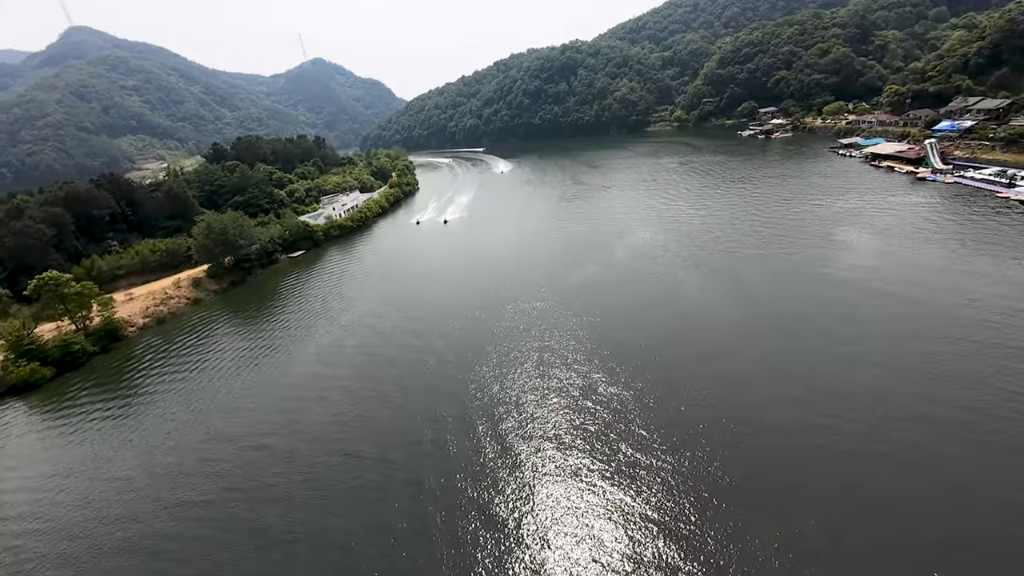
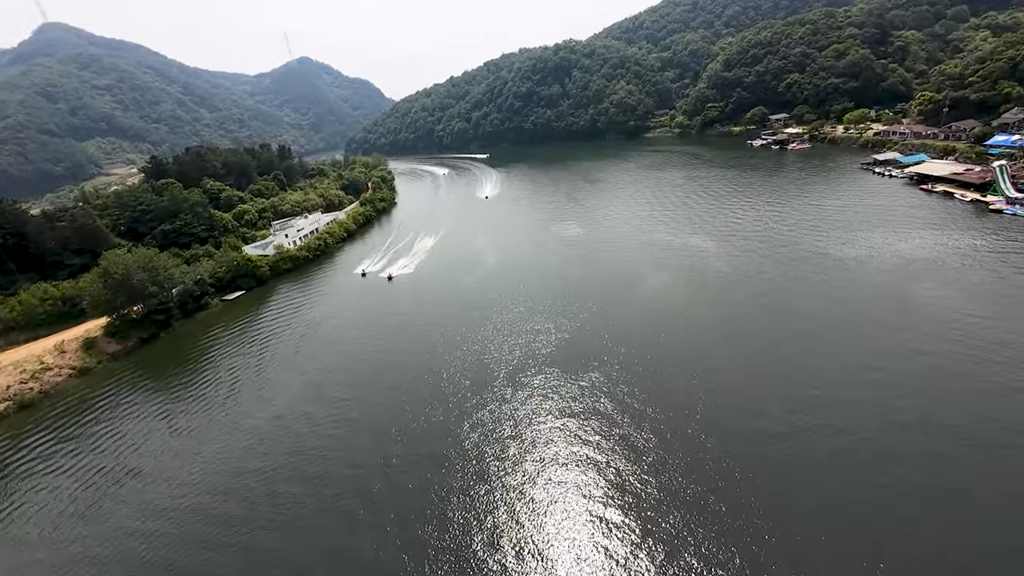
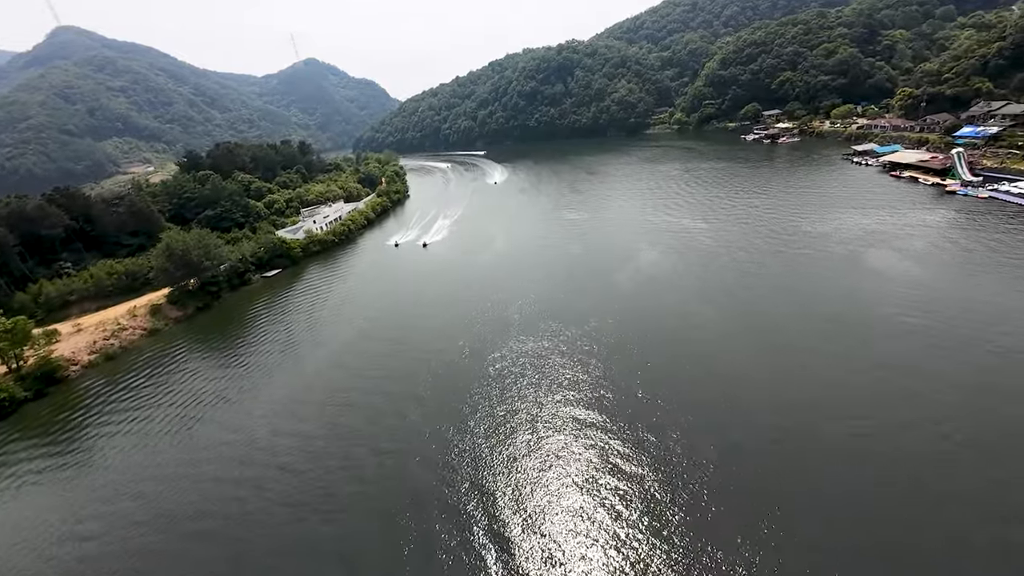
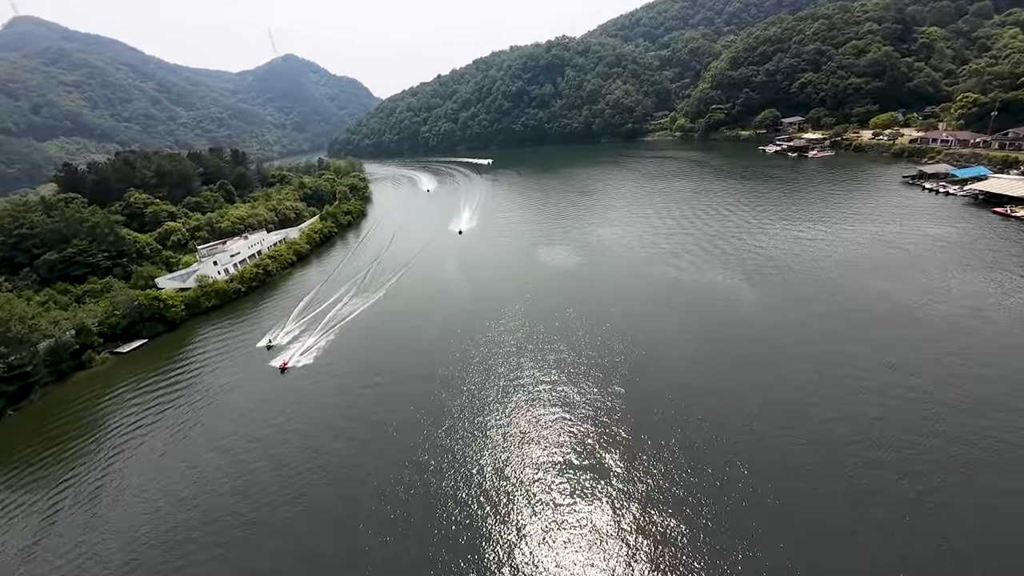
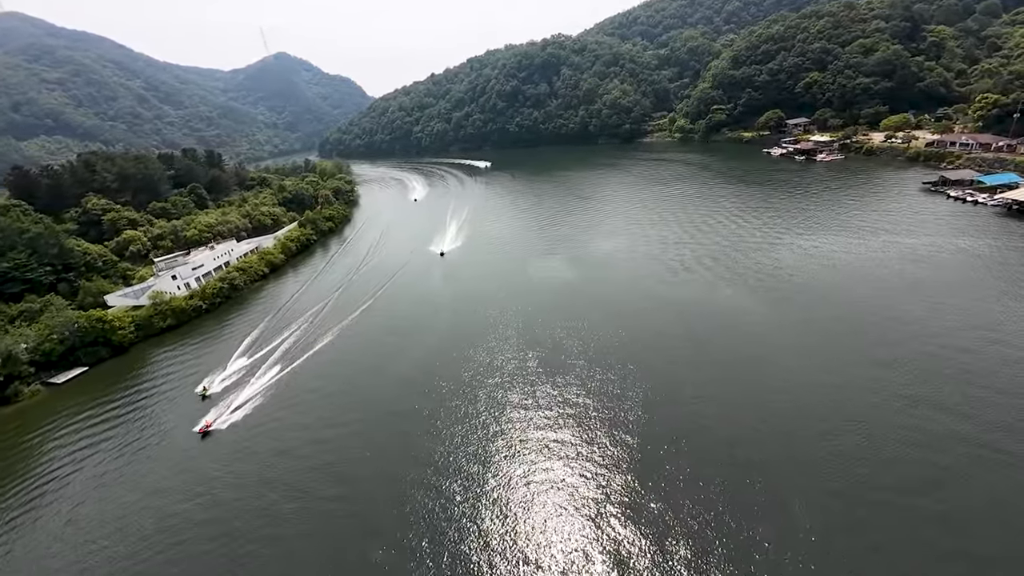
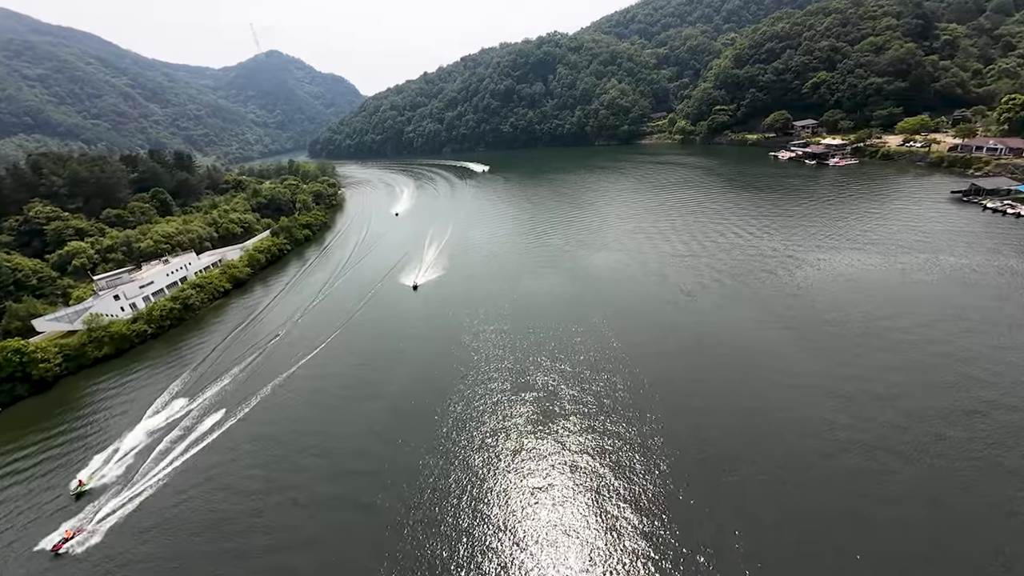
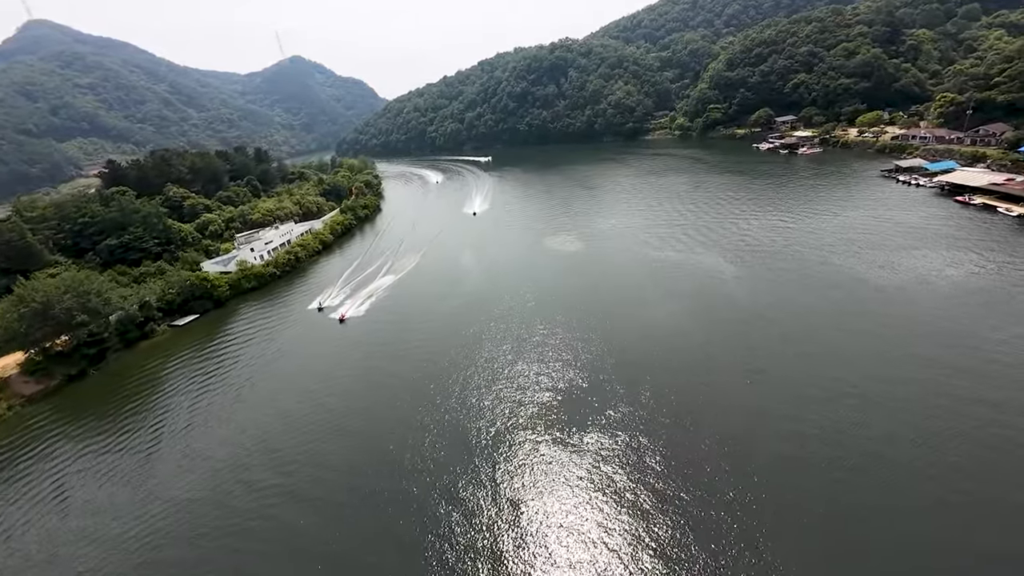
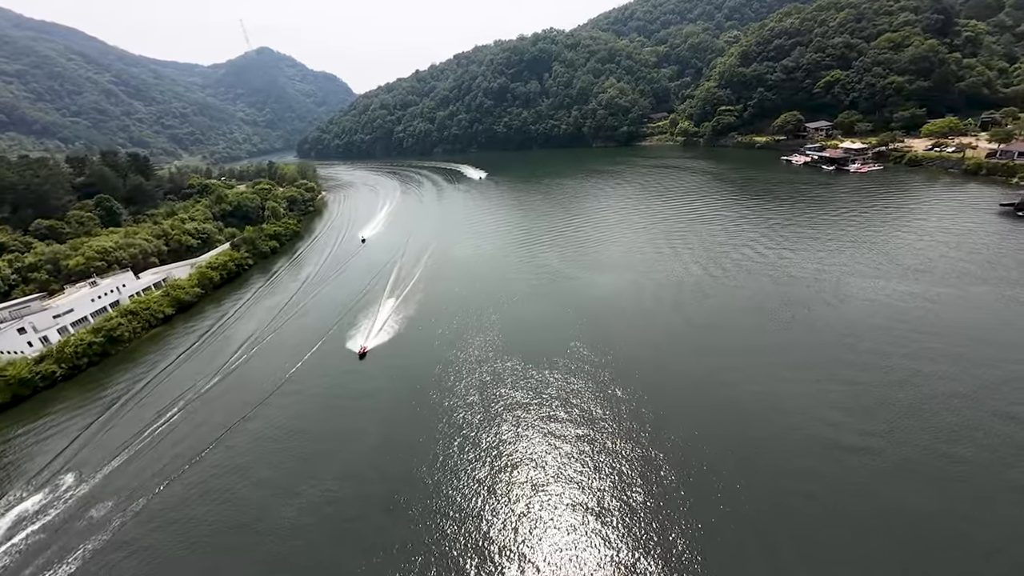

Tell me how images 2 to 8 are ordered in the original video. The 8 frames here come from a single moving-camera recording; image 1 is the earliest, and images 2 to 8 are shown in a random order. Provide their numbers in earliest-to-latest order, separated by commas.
3, 2, 7, 4, 5, 6, 8
